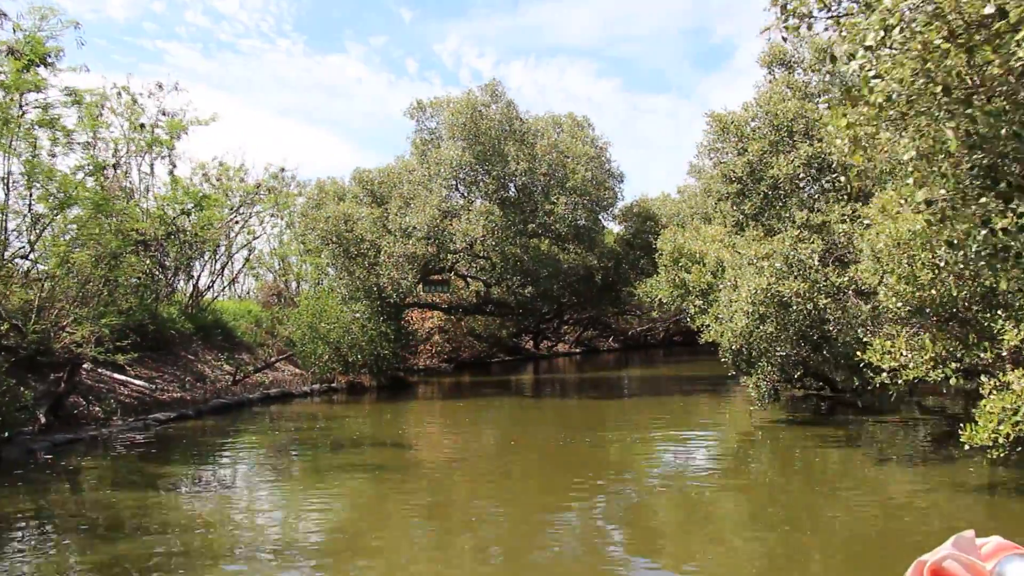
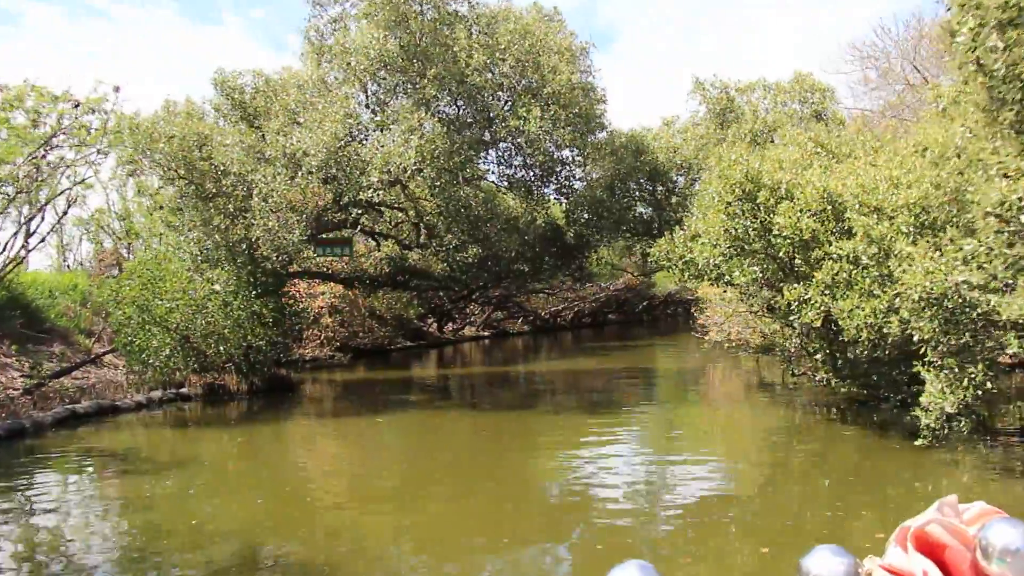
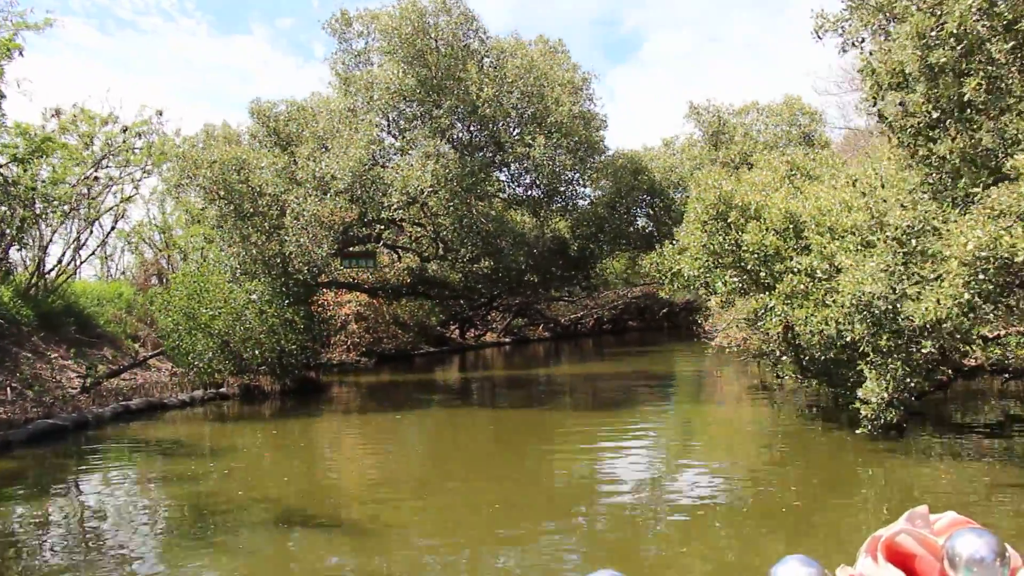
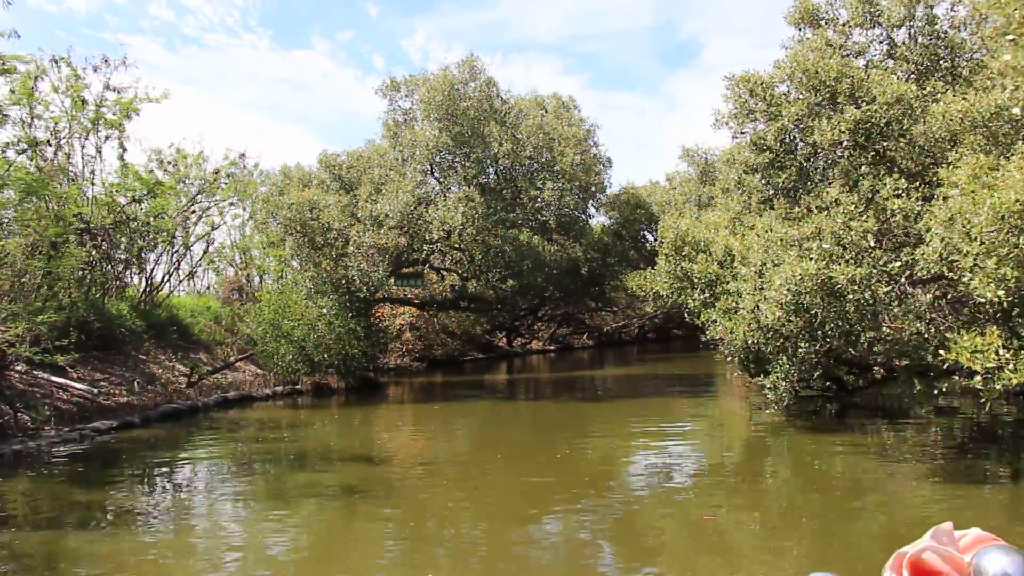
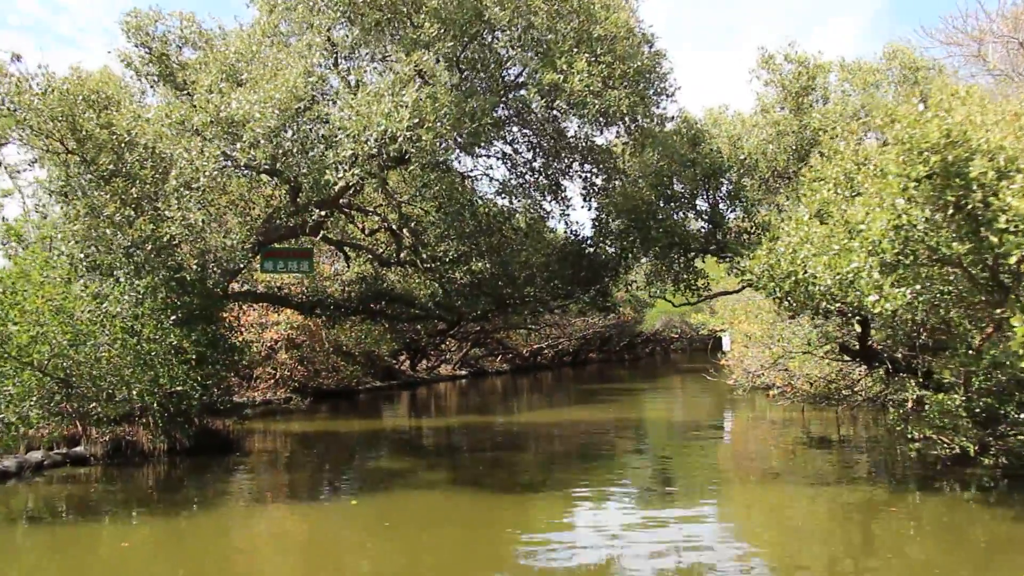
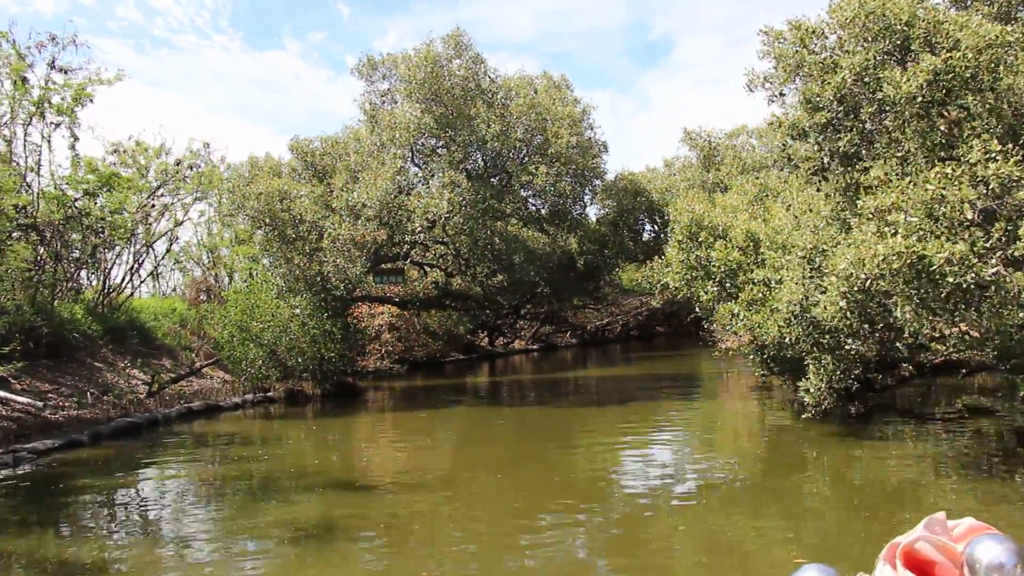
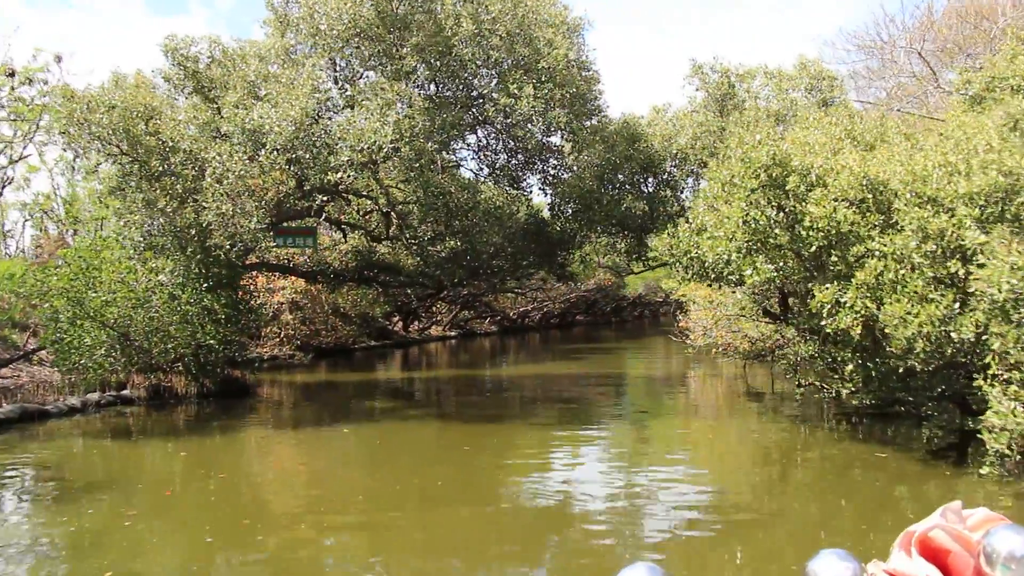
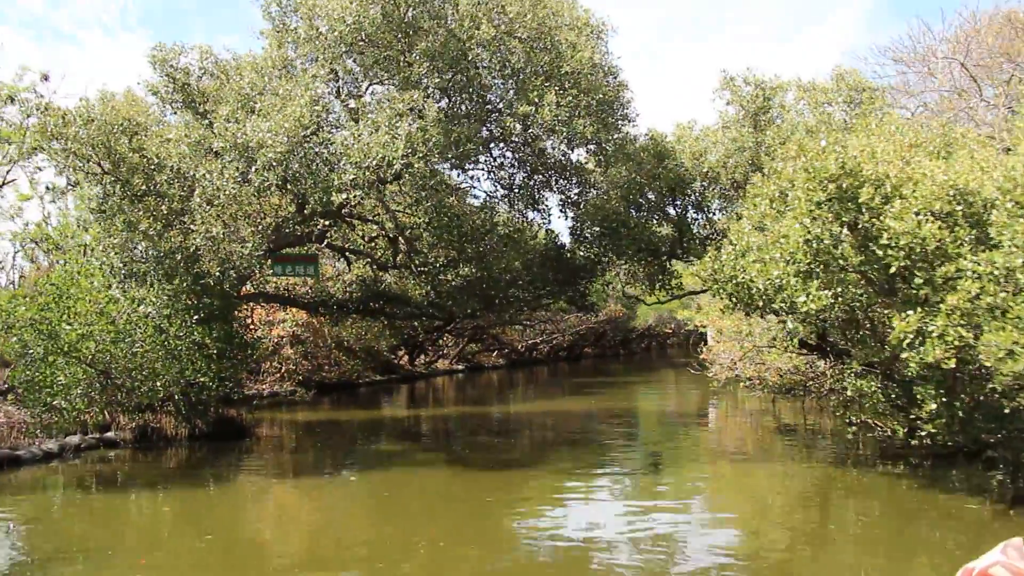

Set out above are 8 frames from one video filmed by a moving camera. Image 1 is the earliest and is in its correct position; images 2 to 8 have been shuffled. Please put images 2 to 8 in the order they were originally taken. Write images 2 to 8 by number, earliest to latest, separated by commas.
4, 6, 3, 2, 7, 8, 5
